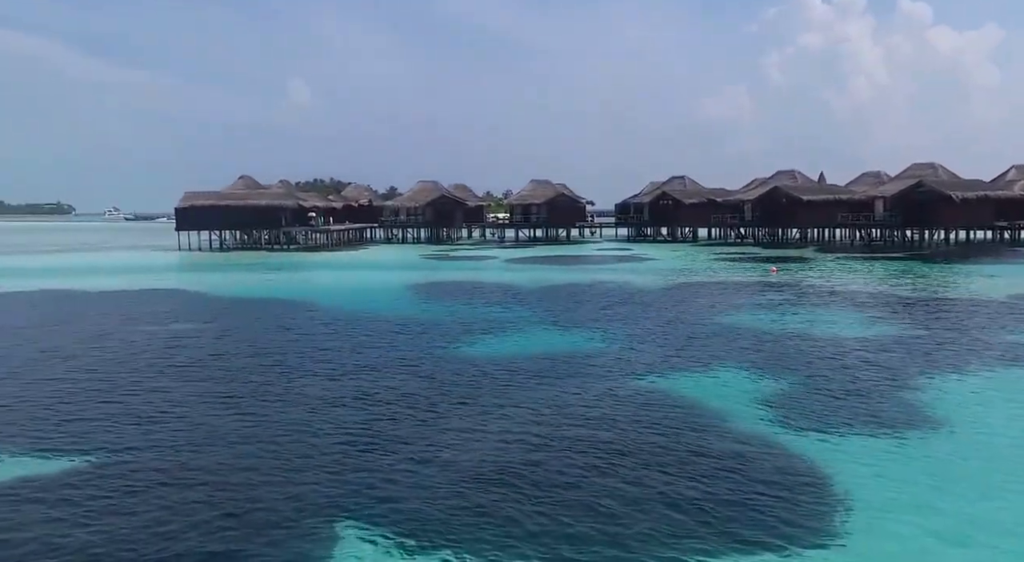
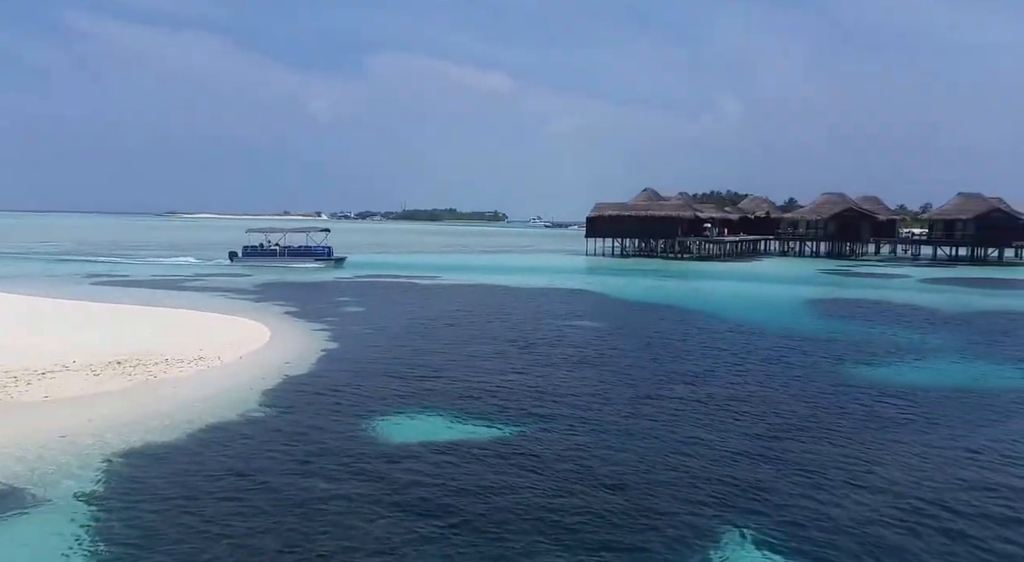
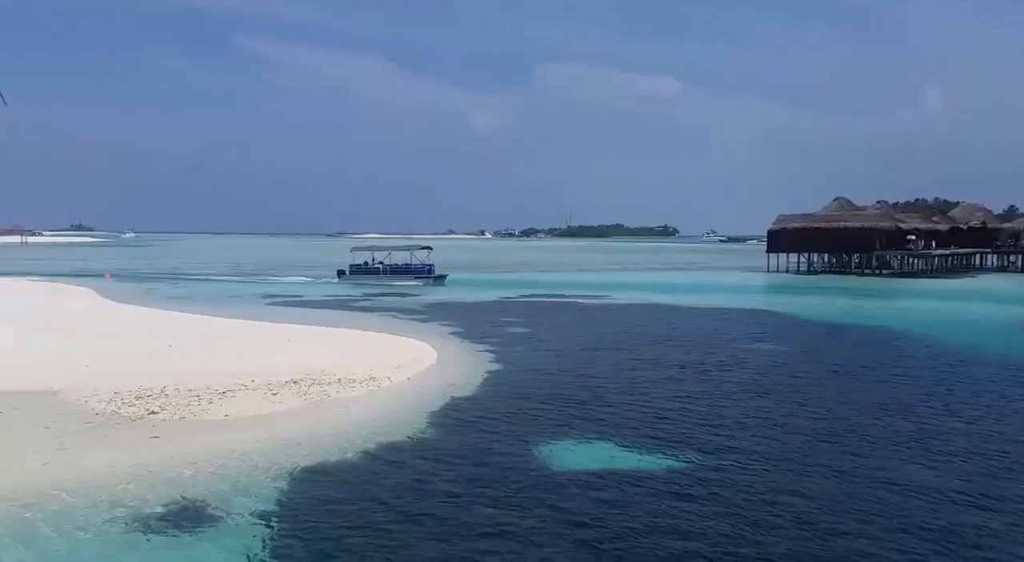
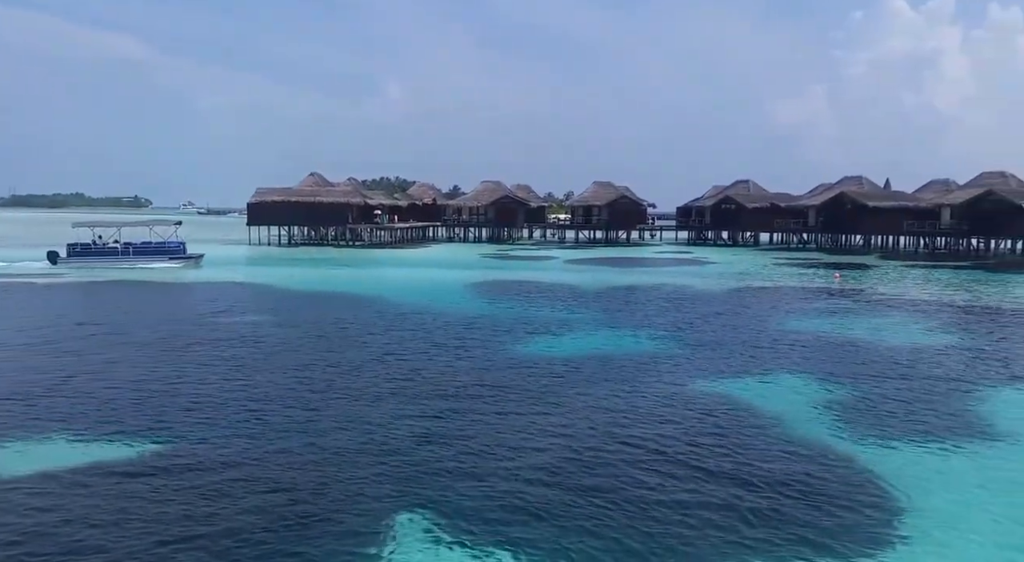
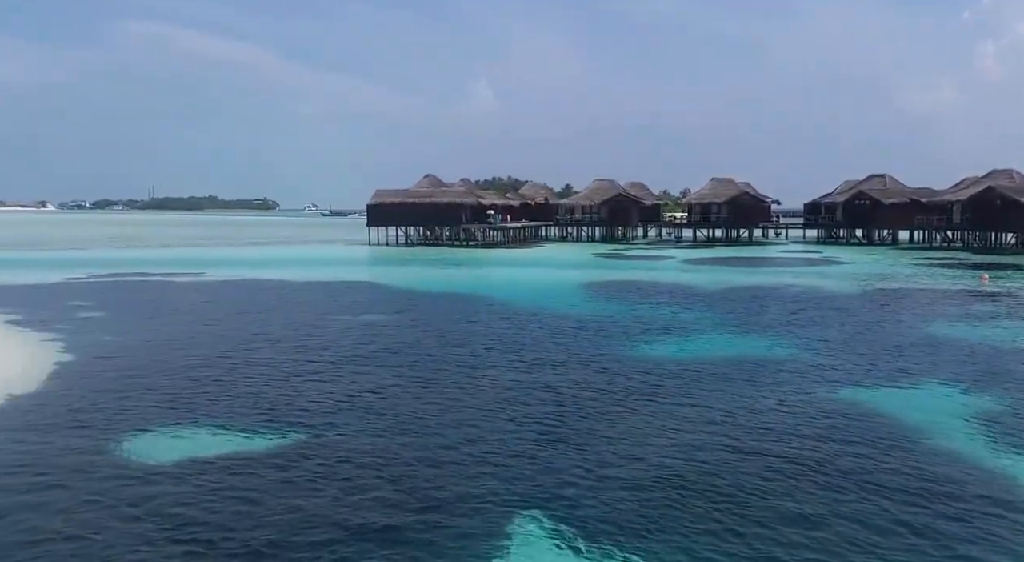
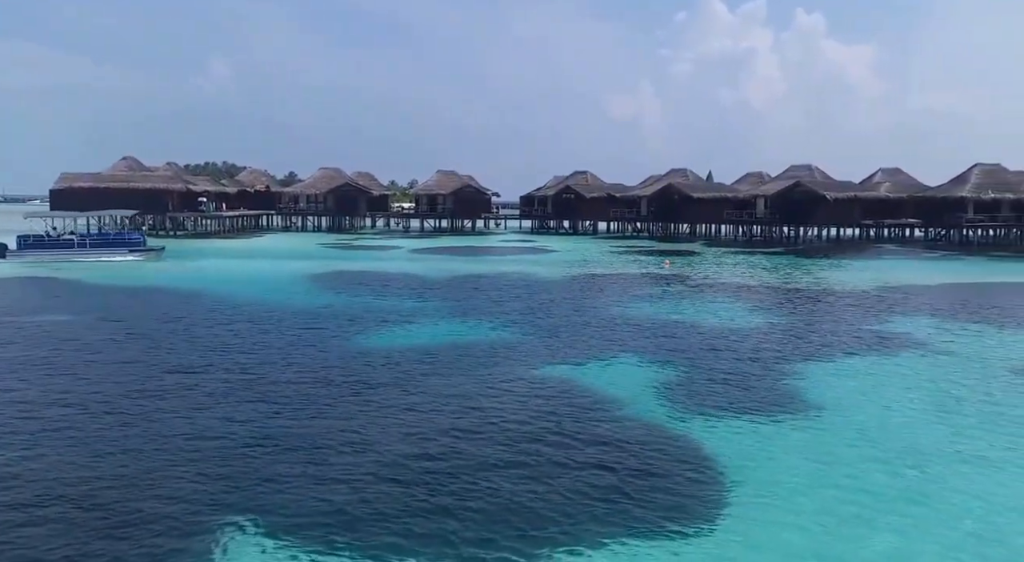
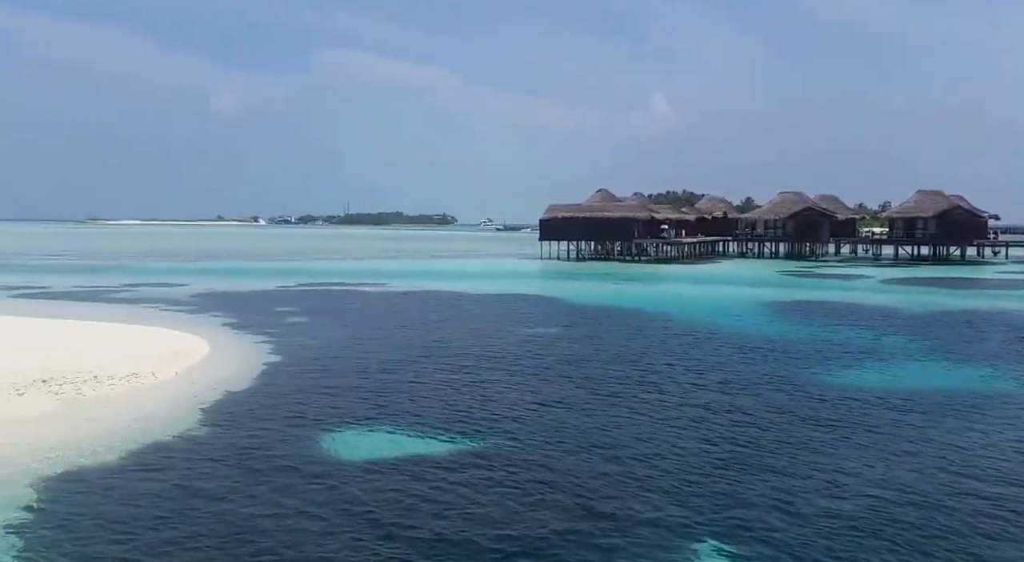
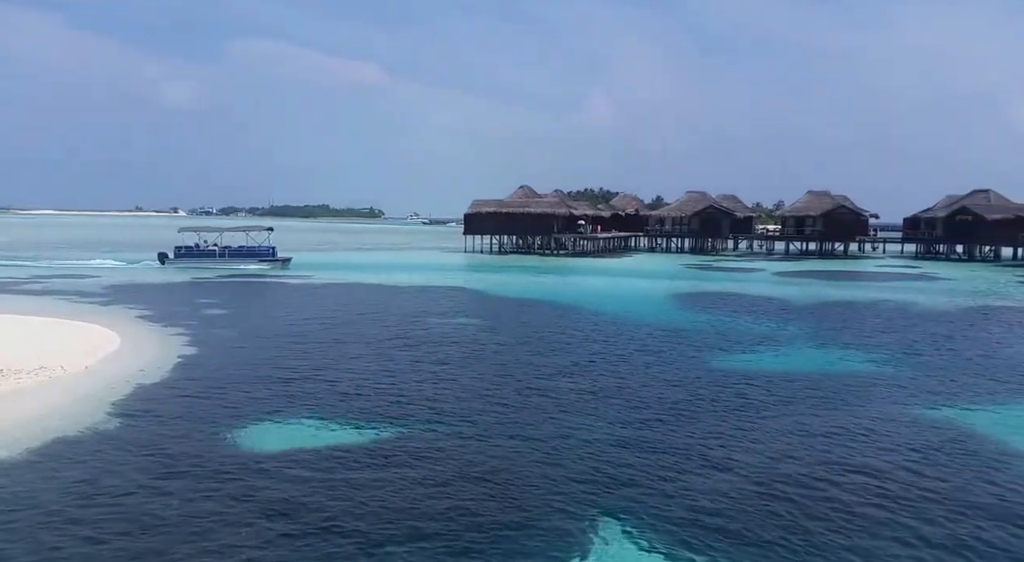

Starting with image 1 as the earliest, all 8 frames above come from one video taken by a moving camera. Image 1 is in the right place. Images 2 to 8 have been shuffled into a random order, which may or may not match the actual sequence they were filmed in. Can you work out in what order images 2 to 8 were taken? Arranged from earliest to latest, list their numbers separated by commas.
5, 7, 3, 2, 8, 4, 6
